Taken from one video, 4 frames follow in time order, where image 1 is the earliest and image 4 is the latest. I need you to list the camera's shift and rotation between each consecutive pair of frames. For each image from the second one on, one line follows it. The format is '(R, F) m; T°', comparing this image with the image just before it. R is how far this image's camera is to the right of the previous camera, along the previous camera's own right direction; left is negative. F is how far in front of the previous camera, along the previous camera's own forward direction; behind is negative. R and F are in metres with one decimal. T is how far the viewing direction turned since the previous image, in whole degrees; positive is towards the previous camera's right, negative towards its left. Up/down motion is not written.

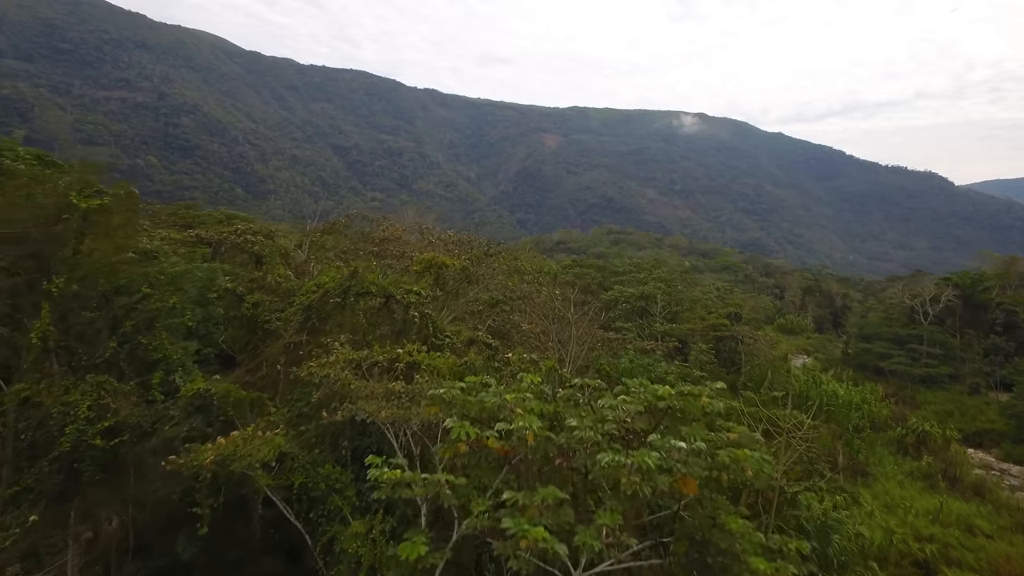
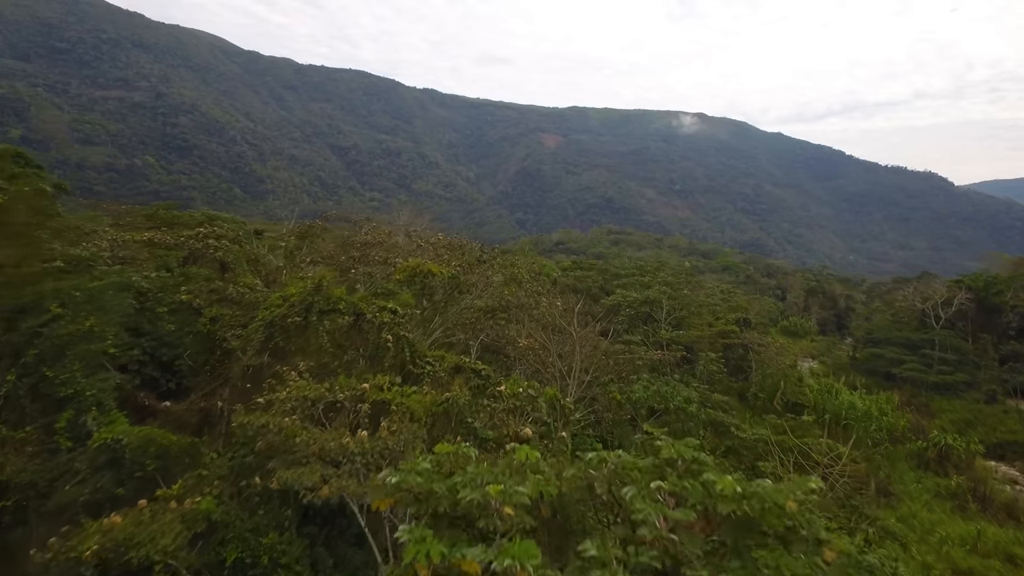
(0.0, +0.8) m; 0°
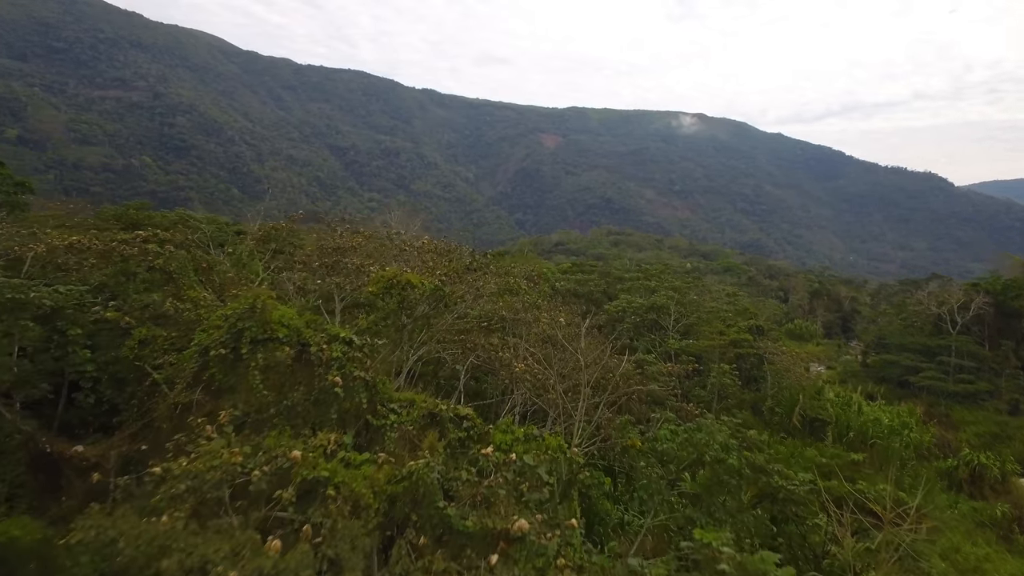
(0.0, +1.0) m; 0°
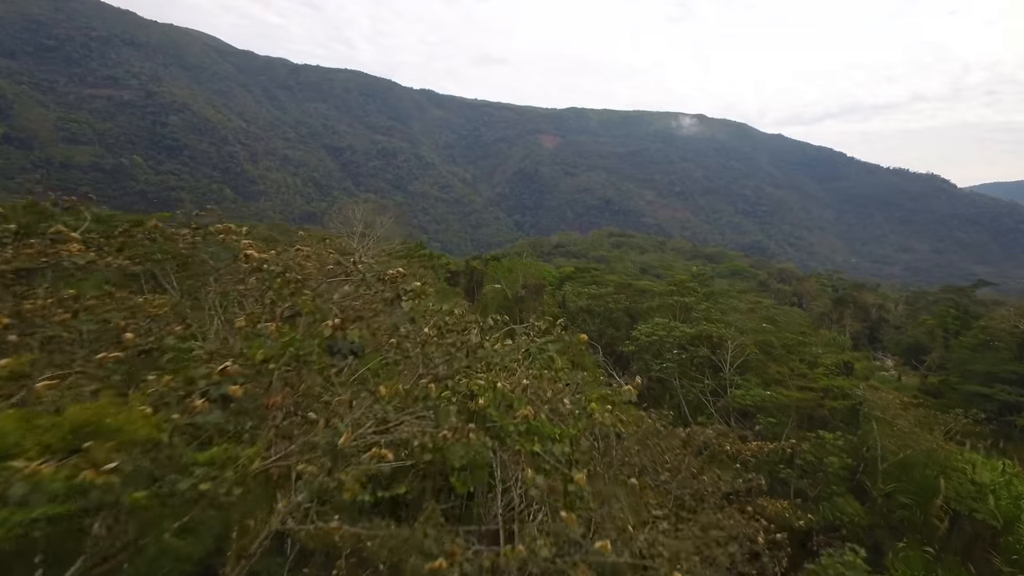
(+0.1, +4.6) m; 0°
